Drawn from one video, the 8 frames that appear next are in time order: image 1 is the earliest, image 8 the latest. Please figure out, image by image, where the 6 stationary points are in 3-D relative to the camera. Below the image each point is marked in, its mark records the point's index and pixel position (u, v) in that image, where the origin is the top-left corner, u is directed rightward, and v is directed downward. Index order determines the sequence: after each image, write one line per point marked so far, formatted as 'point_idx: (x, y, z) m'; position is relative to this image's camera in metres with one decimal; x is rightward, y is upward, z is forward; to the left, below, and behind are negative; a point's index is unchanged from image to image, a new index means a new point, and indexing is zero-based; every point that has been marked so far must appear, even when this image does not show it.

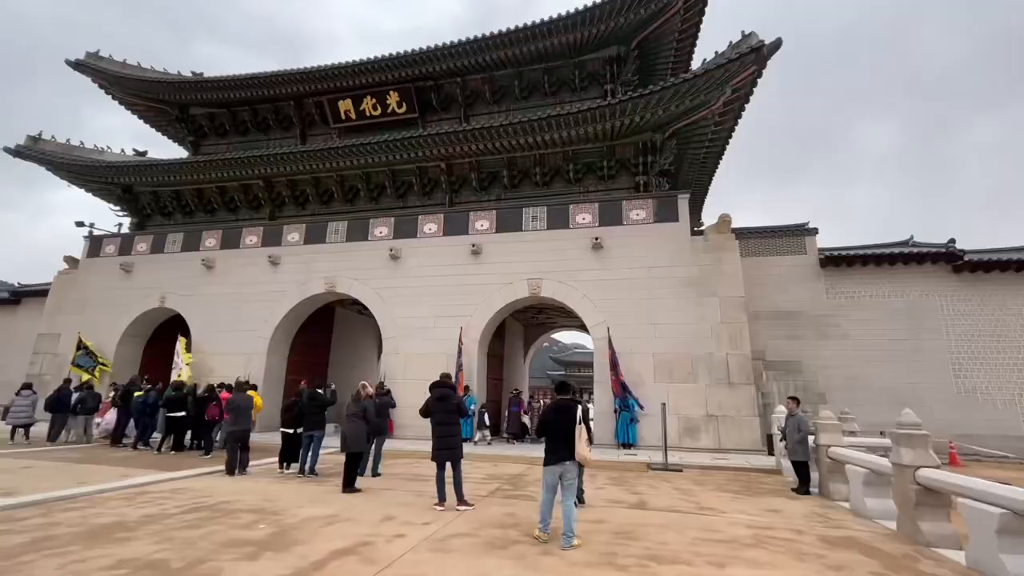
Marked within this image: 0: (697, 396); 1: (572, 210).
0: (+4.2, -2.4, +10.8) m
1: (+1.6, +2.1, +12.7) m
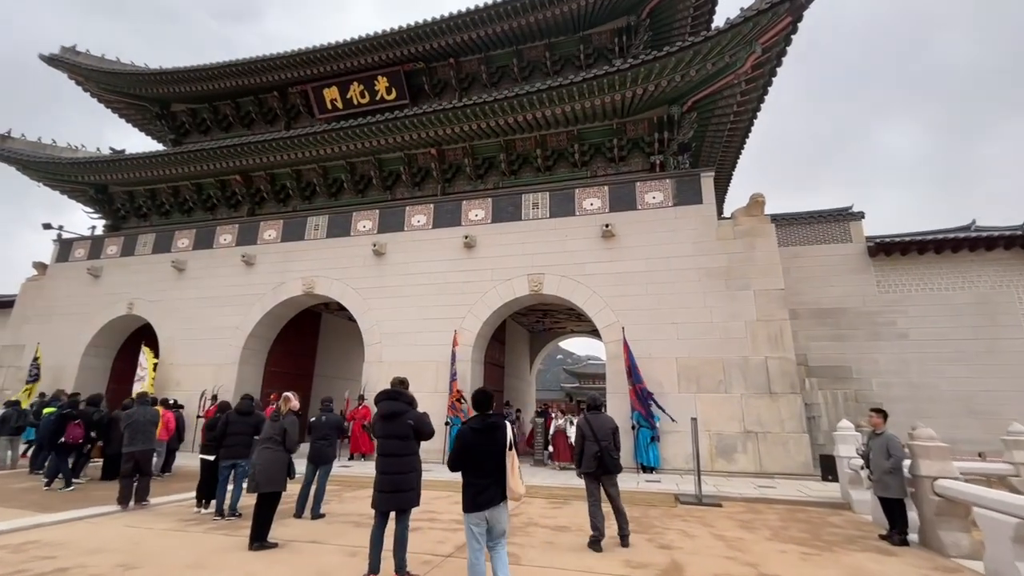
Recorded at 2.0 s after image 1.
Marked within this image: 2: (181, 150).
0: (+4.1, -2.3, +9.0) m
1: (+1.5, +2.2, +11.1) m
2: (-9.5, +4.0, +13.6) m
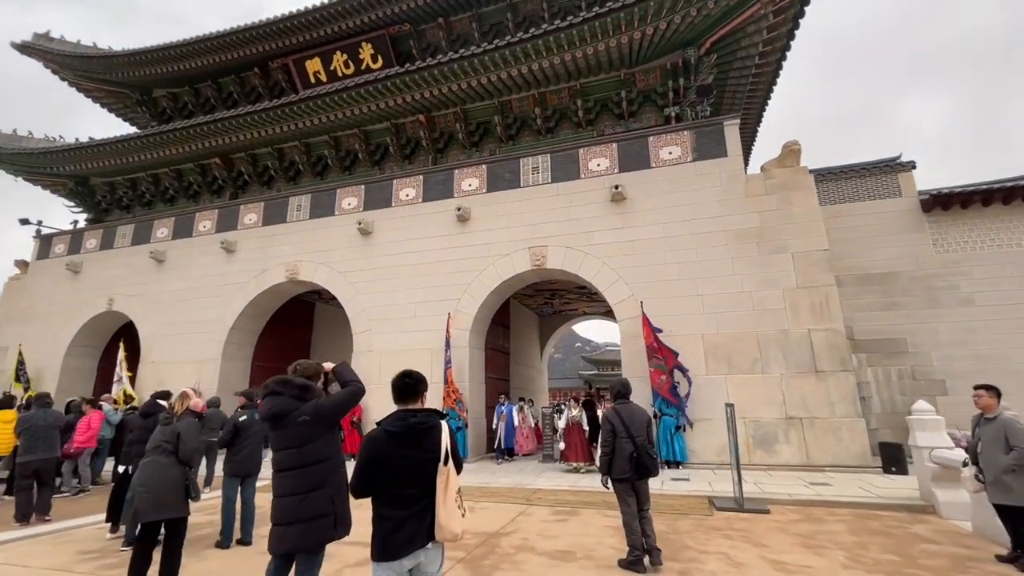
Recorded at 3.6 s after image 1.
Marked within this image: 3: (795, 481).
0: (+4.1, -1.6, +7.7) m
1: (+1.4, +2.7, +9.8) m
2: (-9.6, +4.1, +12.7) m
3: (+3.8, -2.6, +6.4) m
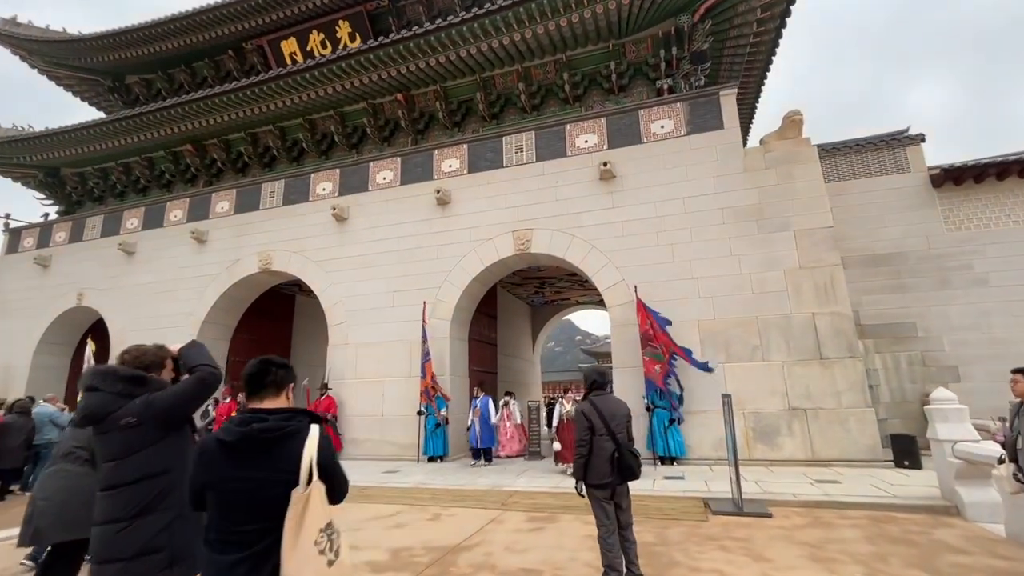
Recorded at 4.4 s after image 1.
0: (+3.8, -1.4, +7.1) m
1: (+1.1, +3.0, +9.2) m
2: (-10.0, +4.3, +12.0) m
3: (+3.5, -2.3, +5.8) m
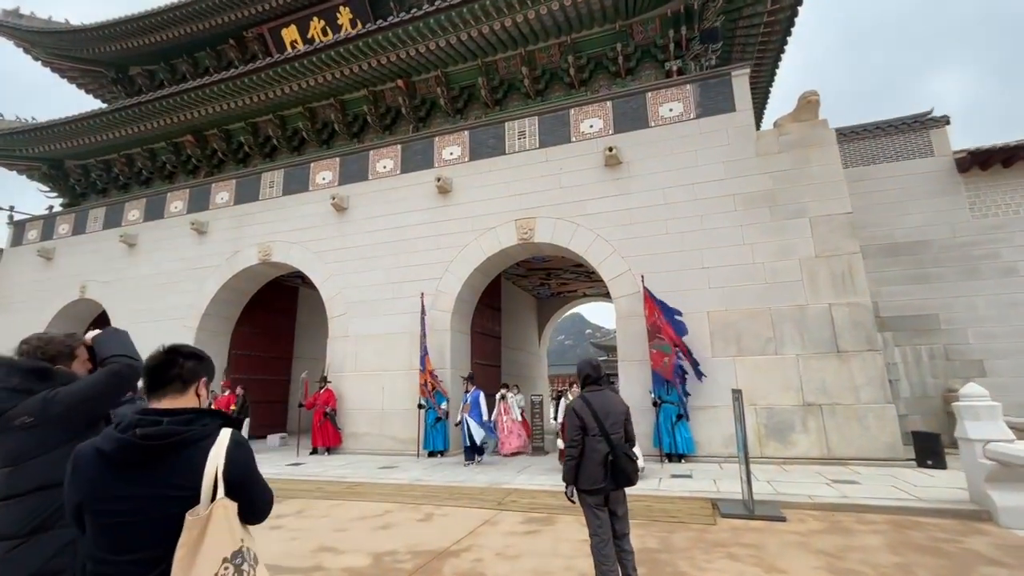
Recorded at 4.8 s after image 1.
0: (+3.8, -1.2, +6.8) m
1: (+1.1, +3.2, +8.8) m
2: (-9.9, +4.5, +11.9) m
3: (+3.5, -2.2, +5.5) m
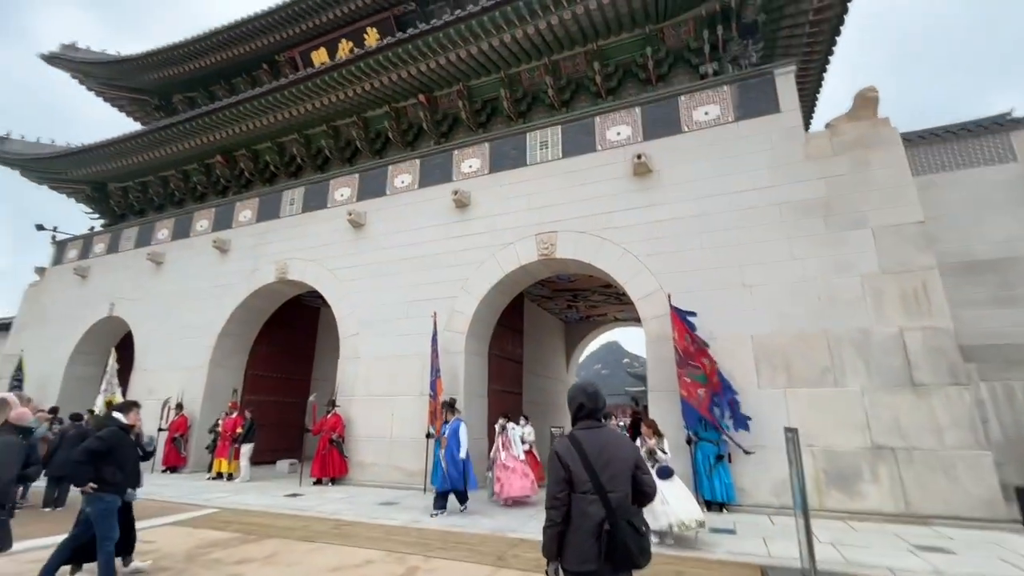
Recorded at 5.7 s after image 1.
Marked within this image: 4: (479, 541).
0: (+4.0, -1.5, +5.8) m
1: (+1.5, +2.8, +8.2) m
2: (-9.2, +4.0, +12.2) m
3: (+3.6, -2.4, +4.5) m
4: (-0.3, -2.4, +4.5) m
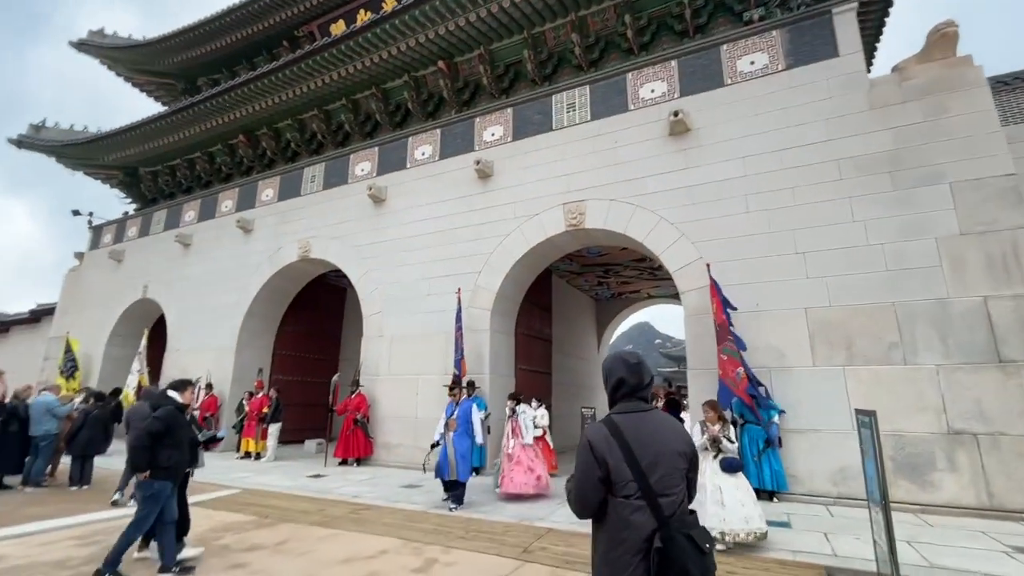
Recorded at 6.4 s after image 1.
0: (+4.3, -1.1, +5.1) m
1: (+1.9, +3.3, +7.6) m
2: (-8.6, +4.5, +12.1) m
3: (+3.8, -2.0, +3.9) m
4: (-0.1, -2.1, +4.2) m
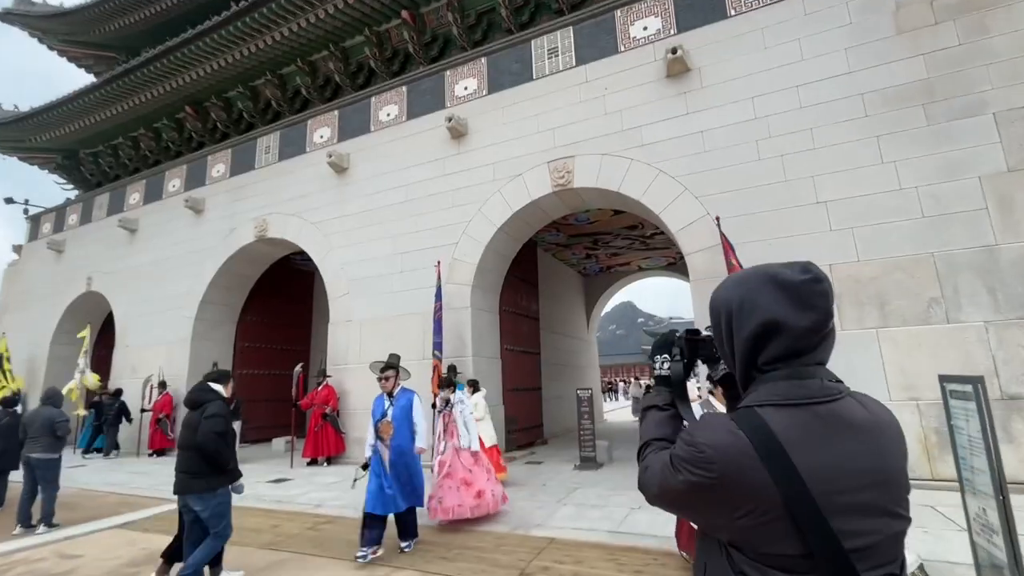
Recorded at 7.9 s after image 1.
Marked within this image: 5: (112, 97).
0: (+4.2, -0.6, +4.4) m
1: (+1.5, +3.7, +6.7) m
2: (-9.2, +4.7, +10.8) m
3: (+3.7, -1.6, +3.2) m
4: (-0.1, -1.8, +3.4) m
5: (-9.4, +4.5, +11.2) m
